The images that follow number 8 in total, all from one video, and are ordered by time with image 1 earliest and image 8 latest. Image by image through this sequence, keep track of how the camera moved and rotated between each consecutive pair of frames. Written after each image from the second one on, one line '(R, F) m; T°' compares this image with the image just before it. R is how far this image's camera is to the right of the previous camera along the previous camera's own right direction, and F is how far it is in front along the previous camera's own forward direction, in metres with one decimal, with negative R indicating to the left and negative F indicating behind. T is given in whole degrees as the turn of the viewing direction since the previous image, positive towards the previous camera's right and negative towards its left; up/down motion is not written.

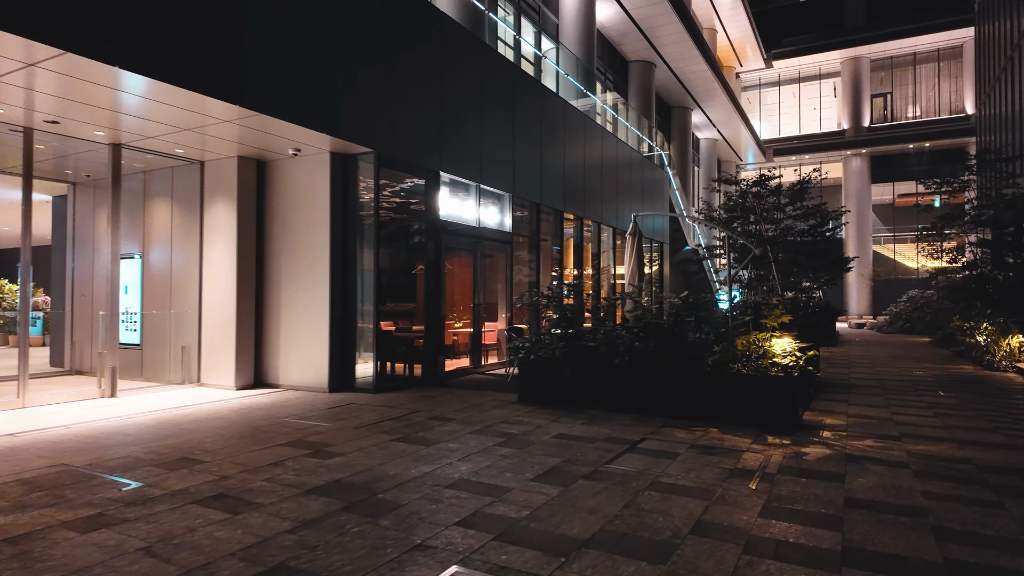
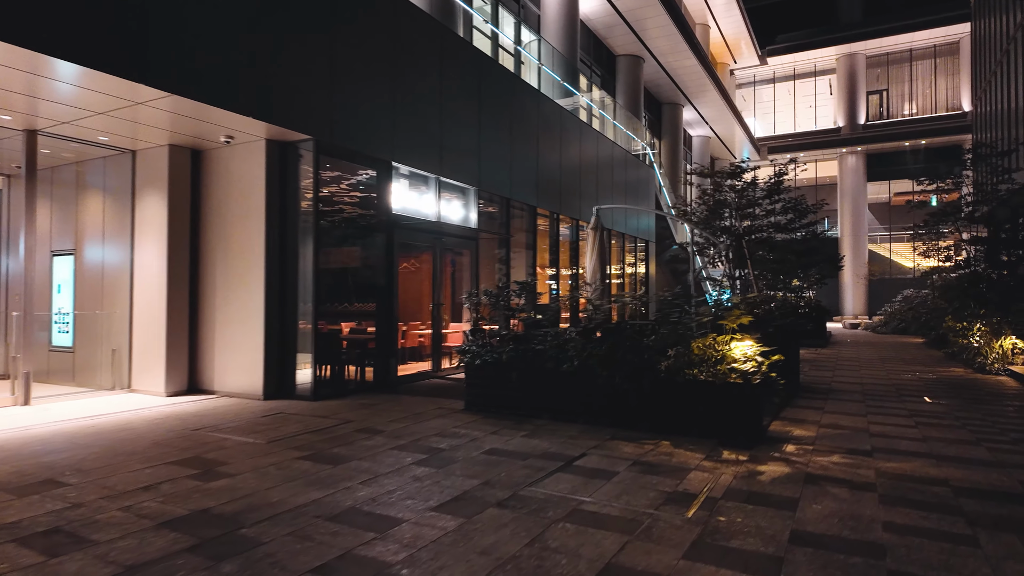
(+0.6, +0.6) m; 0°
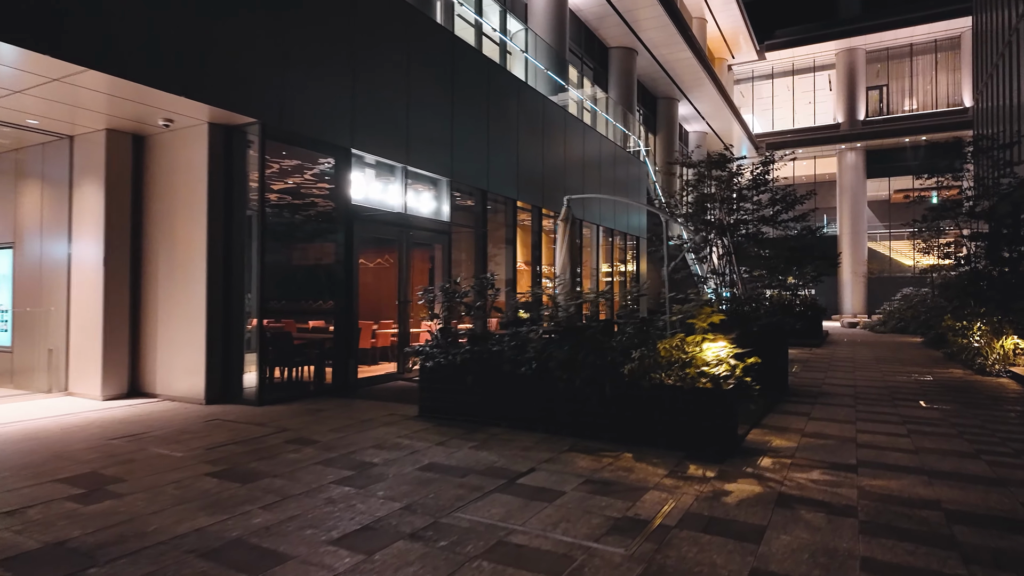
(+0.4, +0.6) m; 0°
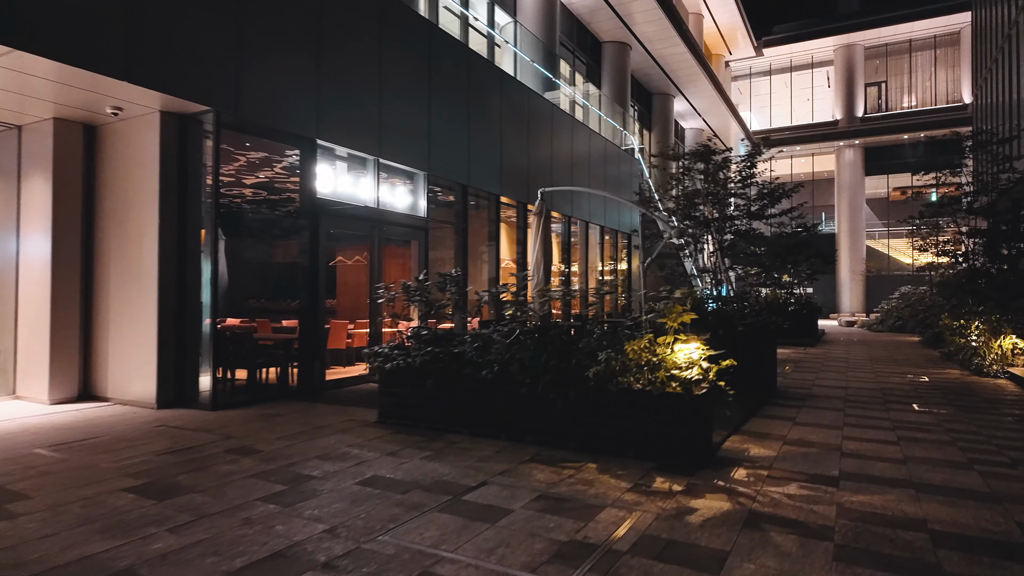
(+0.3, +0.4) m; 0°
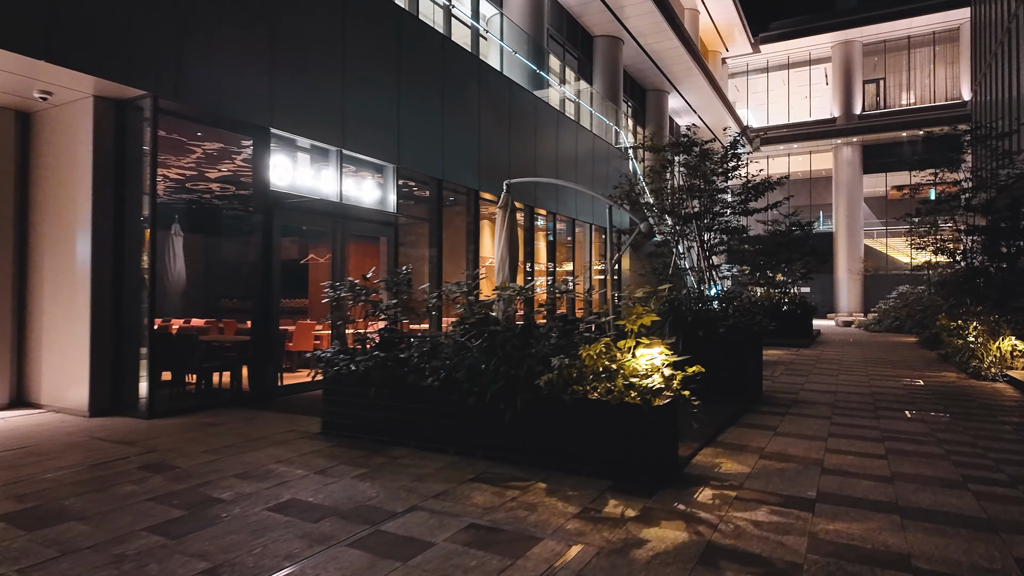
(+0.4, +0.5) m; 0°
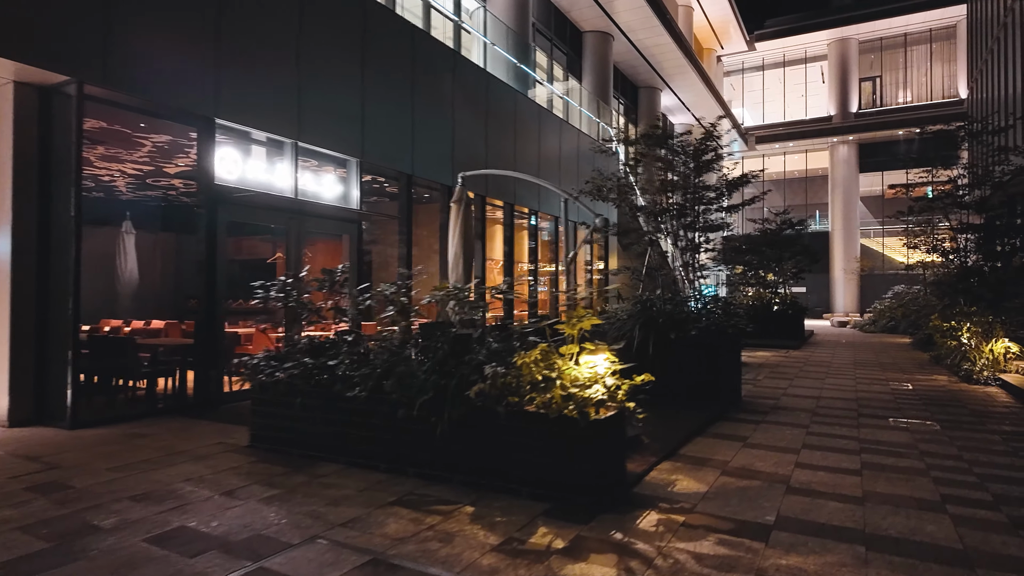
(+0.5, +0.4) m; 0°
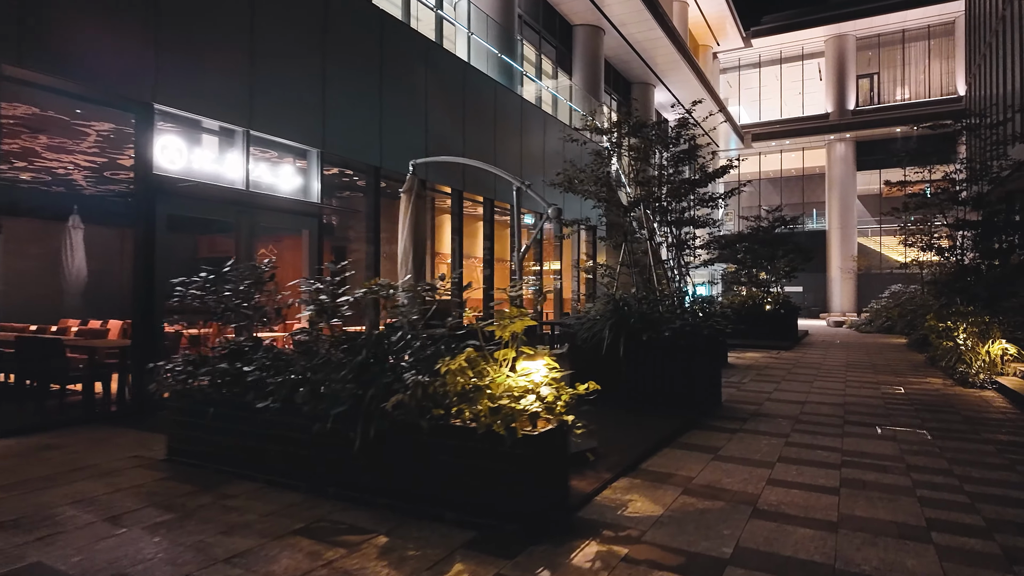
(+0.4, +0.5) m; 0°
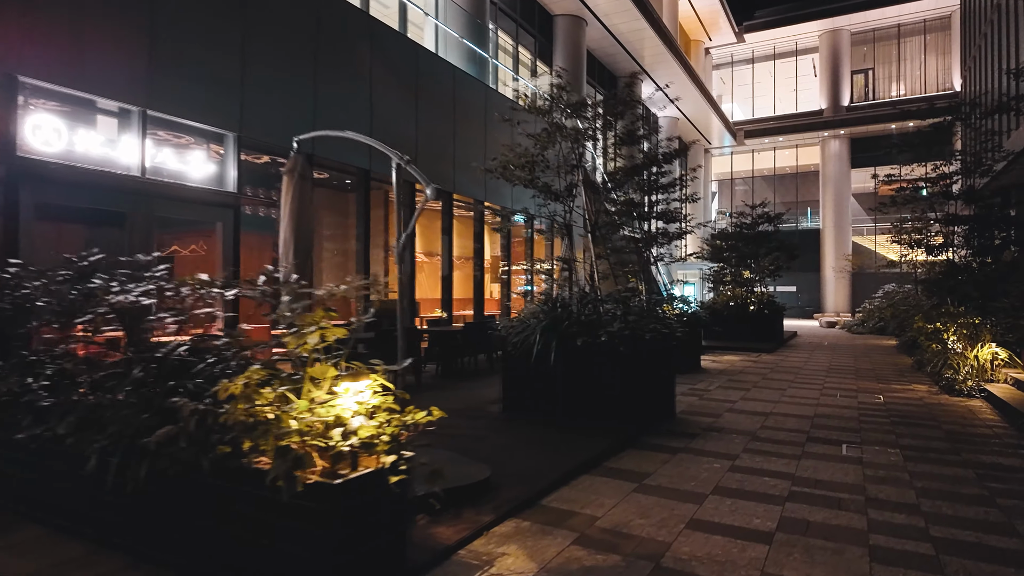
(+0.8, +0.8) m; 0°
